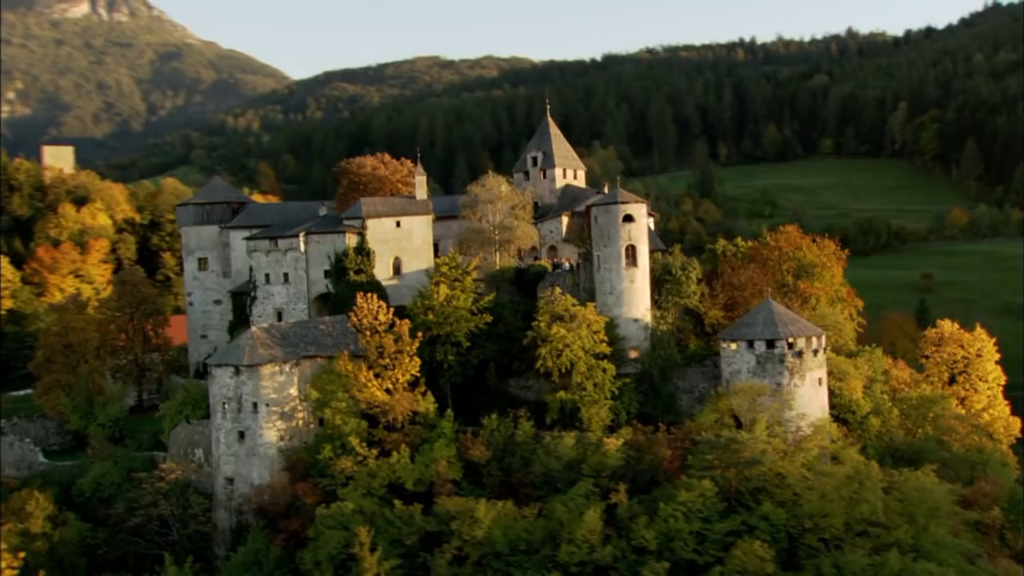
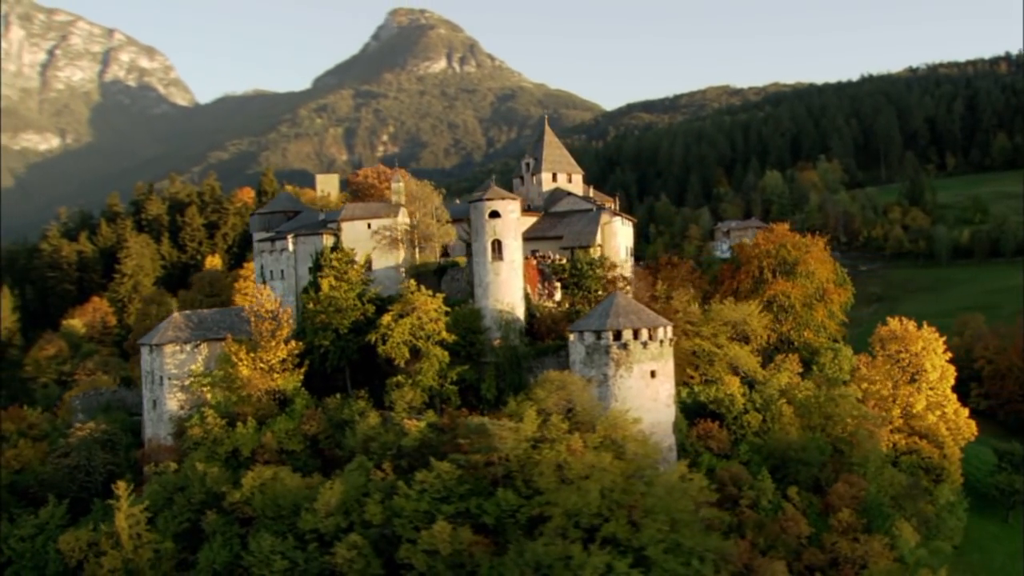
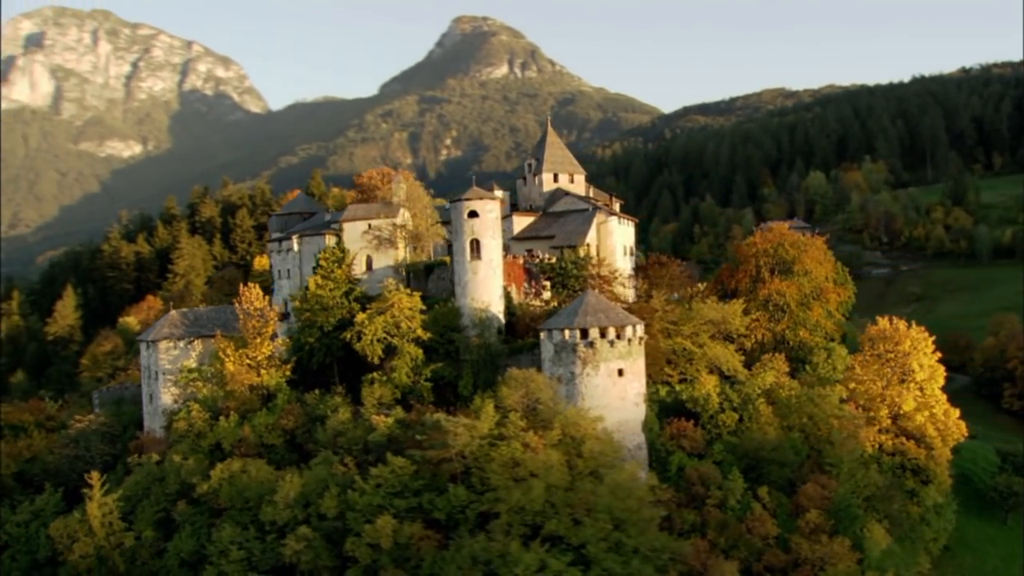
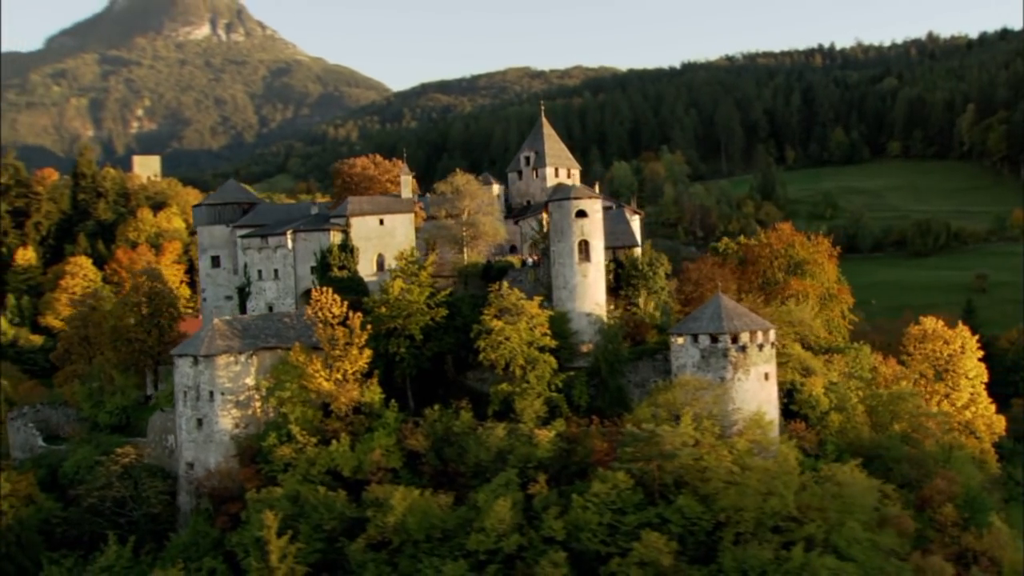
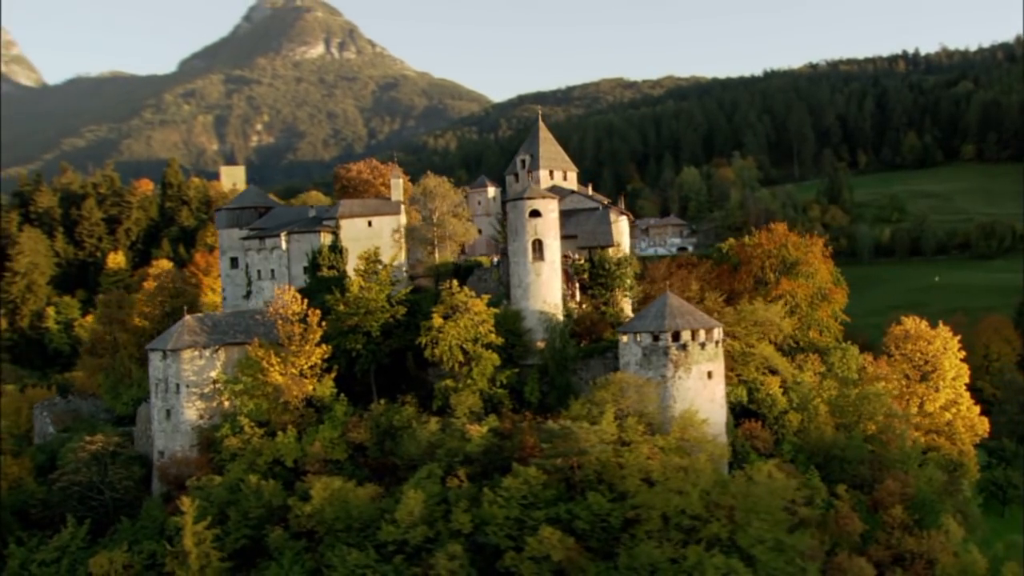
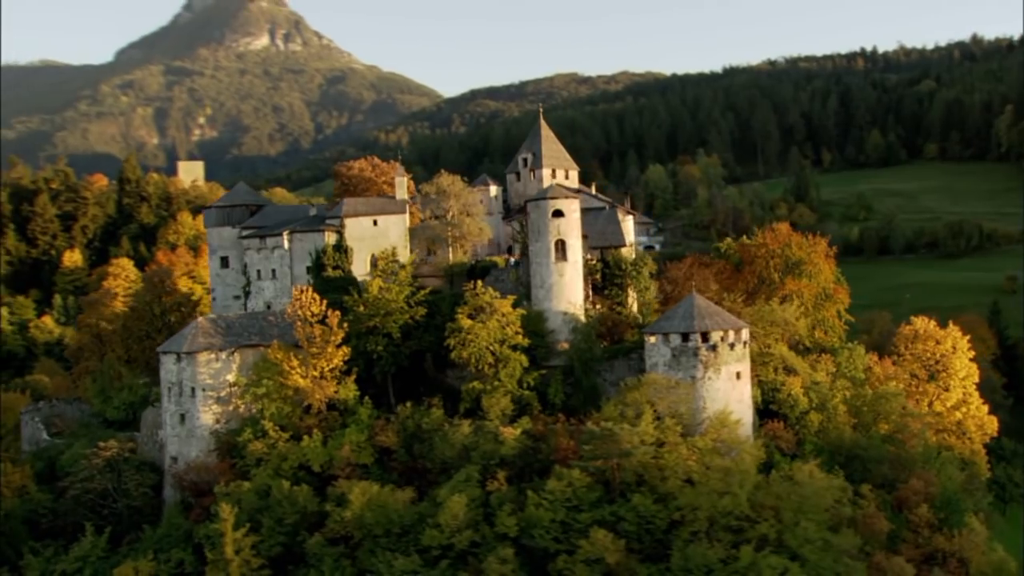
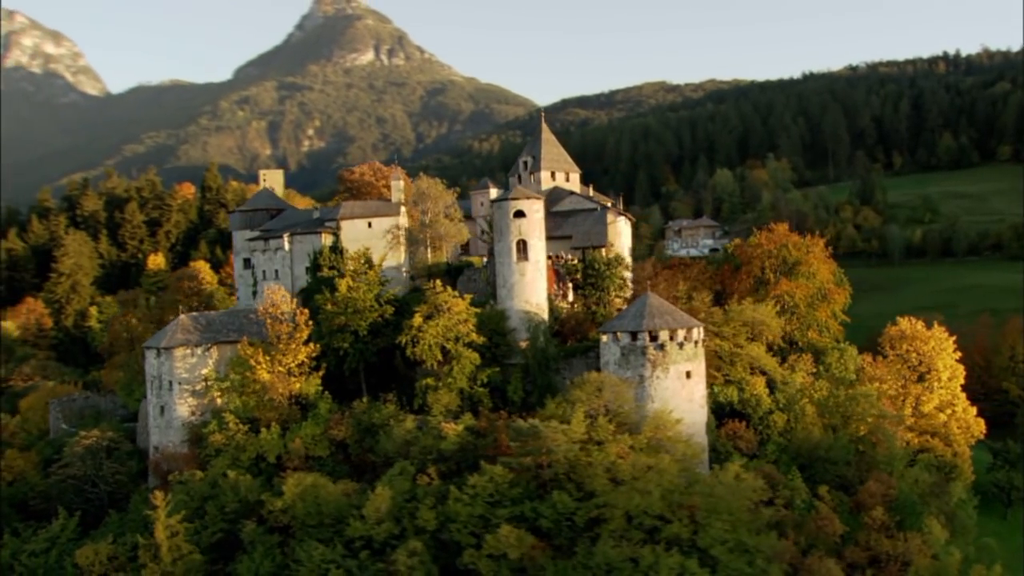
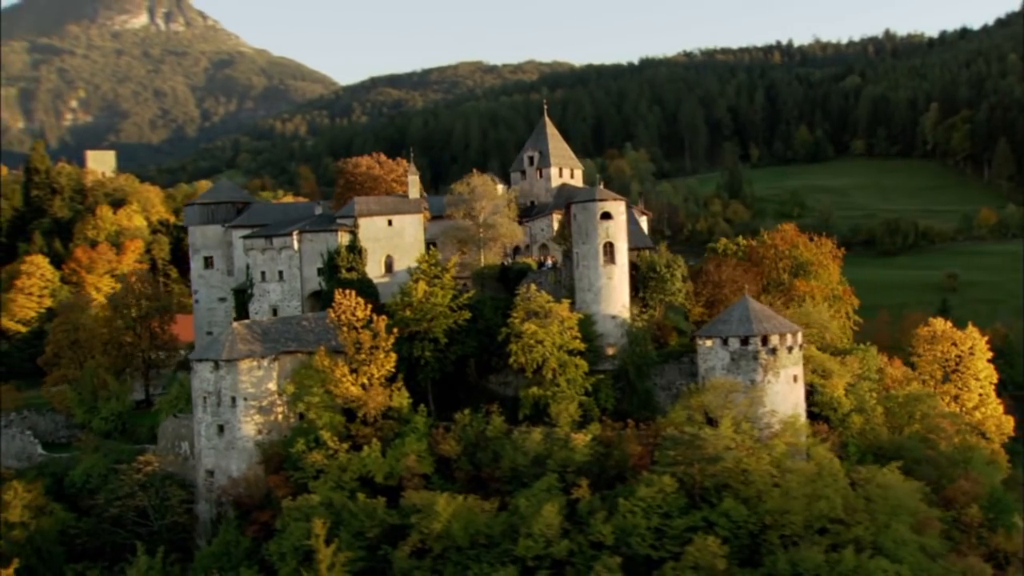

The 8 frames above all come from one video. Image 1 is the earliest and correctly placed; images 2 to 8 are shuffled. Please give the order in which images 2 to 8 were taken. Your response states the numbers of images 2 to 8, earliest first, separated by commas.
8, 4, 6, 5, 7, 2, 3
